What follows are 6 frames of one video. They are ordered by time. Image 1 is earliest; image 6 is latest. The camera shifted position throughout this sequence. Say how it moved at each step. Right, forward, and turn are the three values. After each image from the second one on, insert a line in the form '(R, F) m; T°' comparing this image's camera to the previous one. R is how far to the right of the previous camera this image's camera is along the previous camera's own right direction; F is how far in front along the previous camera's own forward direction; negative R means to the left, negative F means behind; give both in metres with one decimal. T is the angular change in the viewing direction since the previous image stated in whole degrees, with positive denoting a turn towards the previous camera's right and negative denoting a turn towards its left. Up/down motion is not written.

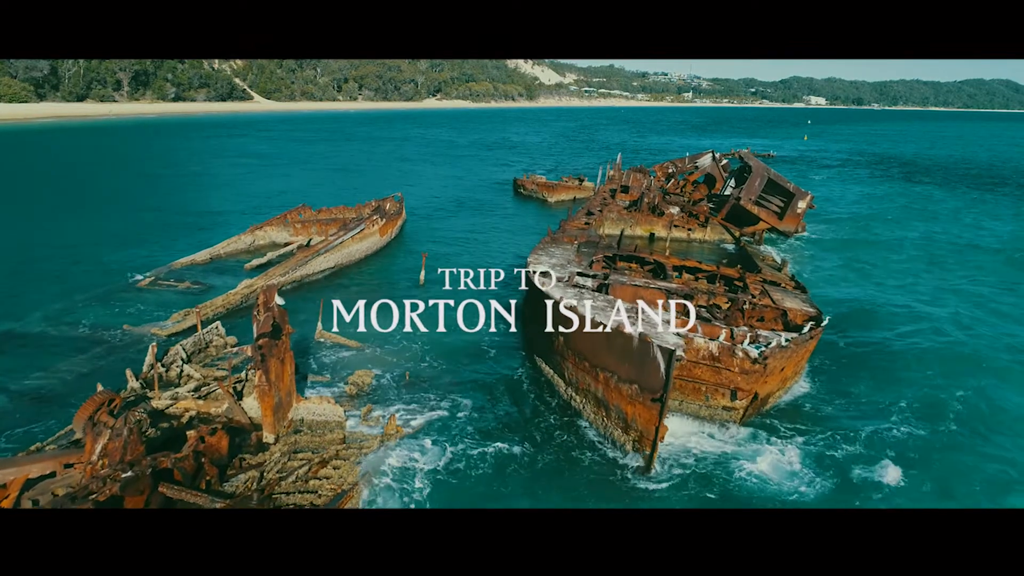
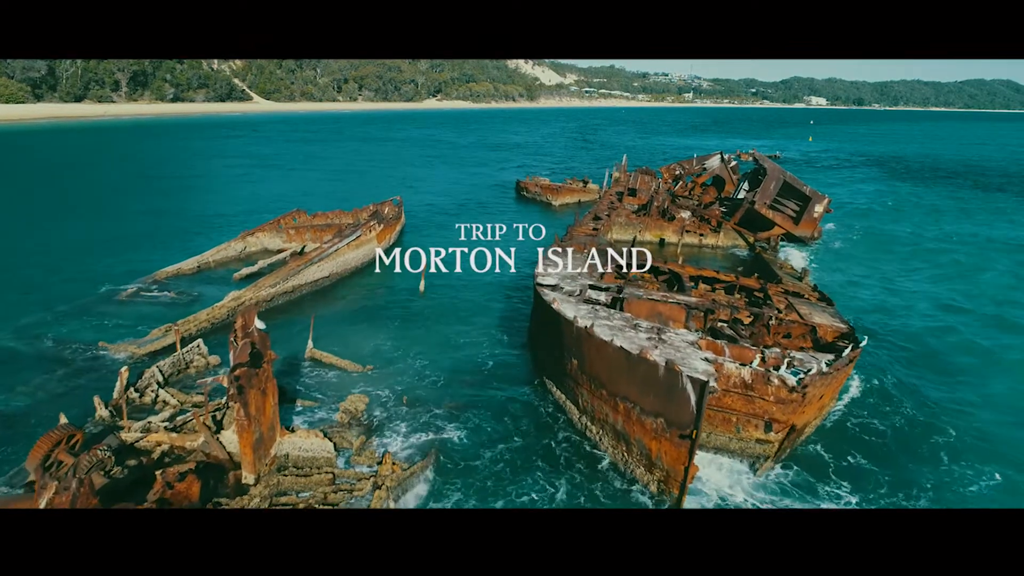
(-0.1, +0.7) m; 0°
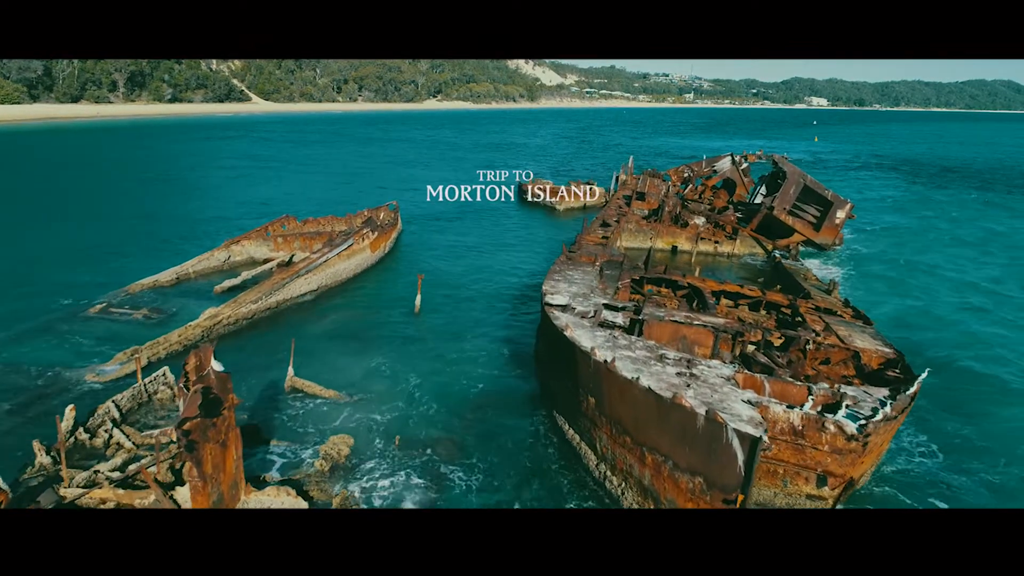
(-0.1, +0.9) m; 0°
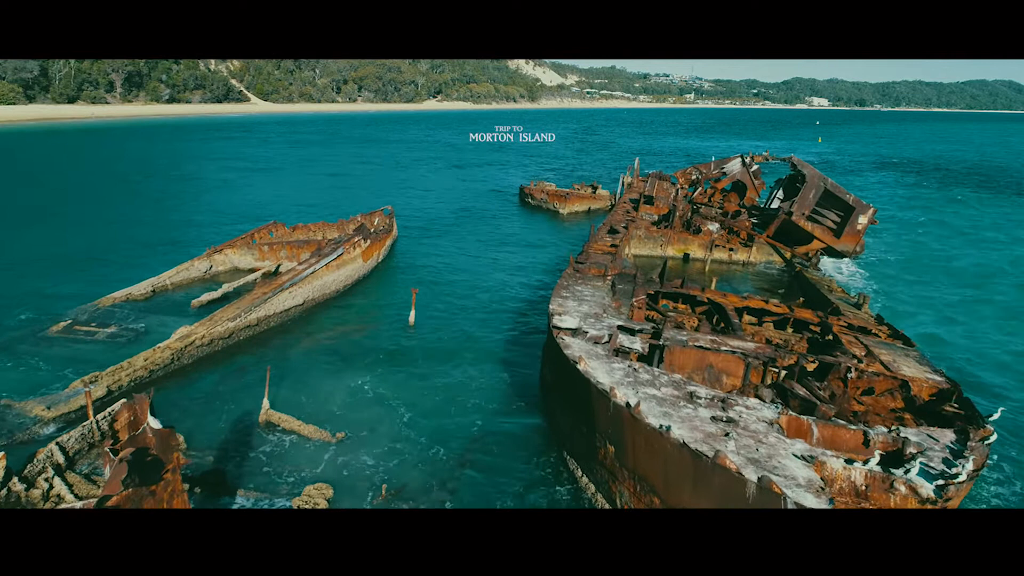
(0.0, +0.8) m; 0°
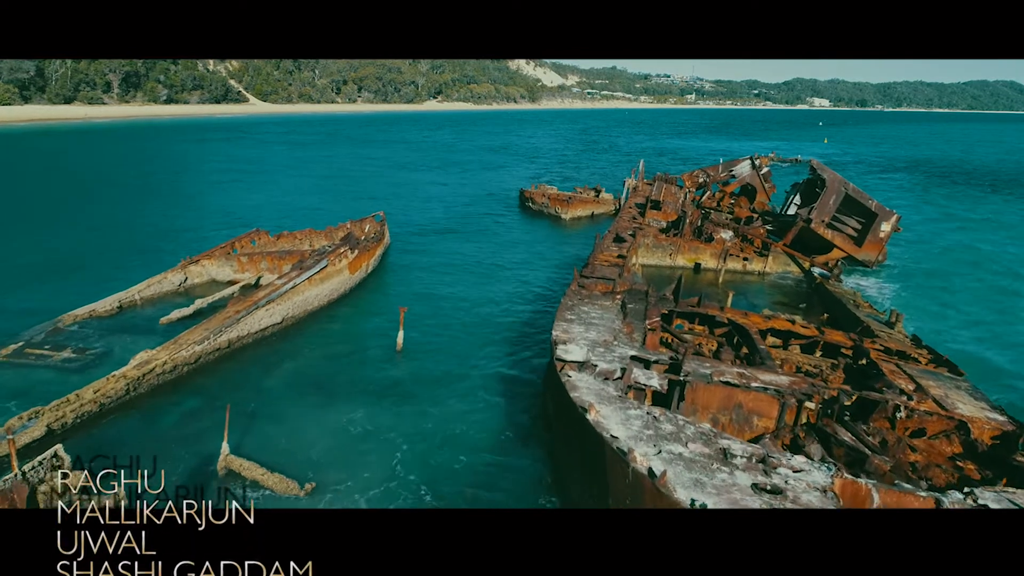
(0.0, +0.9) m; 0°
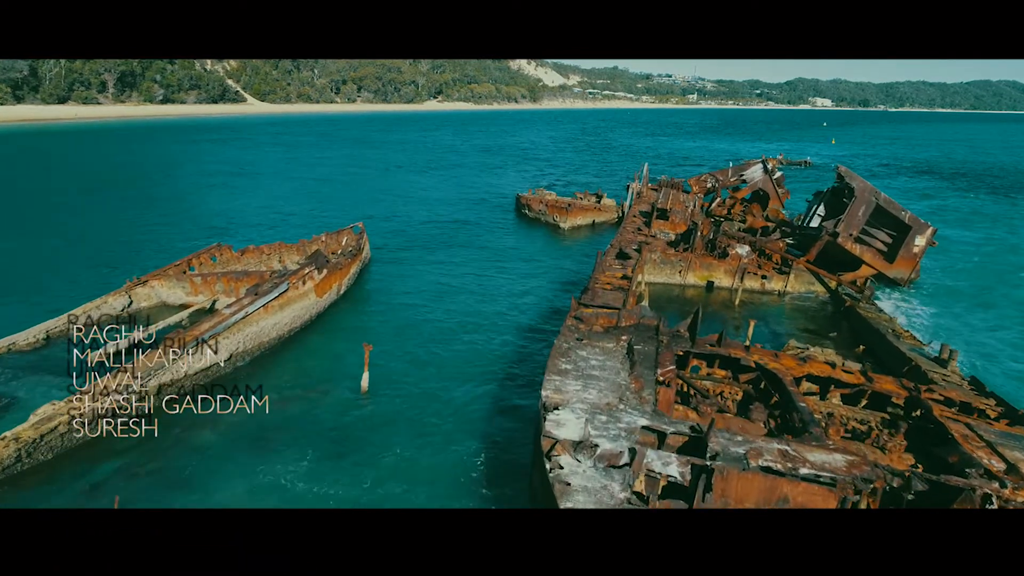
(+0.2, +1.3) m; 0°
